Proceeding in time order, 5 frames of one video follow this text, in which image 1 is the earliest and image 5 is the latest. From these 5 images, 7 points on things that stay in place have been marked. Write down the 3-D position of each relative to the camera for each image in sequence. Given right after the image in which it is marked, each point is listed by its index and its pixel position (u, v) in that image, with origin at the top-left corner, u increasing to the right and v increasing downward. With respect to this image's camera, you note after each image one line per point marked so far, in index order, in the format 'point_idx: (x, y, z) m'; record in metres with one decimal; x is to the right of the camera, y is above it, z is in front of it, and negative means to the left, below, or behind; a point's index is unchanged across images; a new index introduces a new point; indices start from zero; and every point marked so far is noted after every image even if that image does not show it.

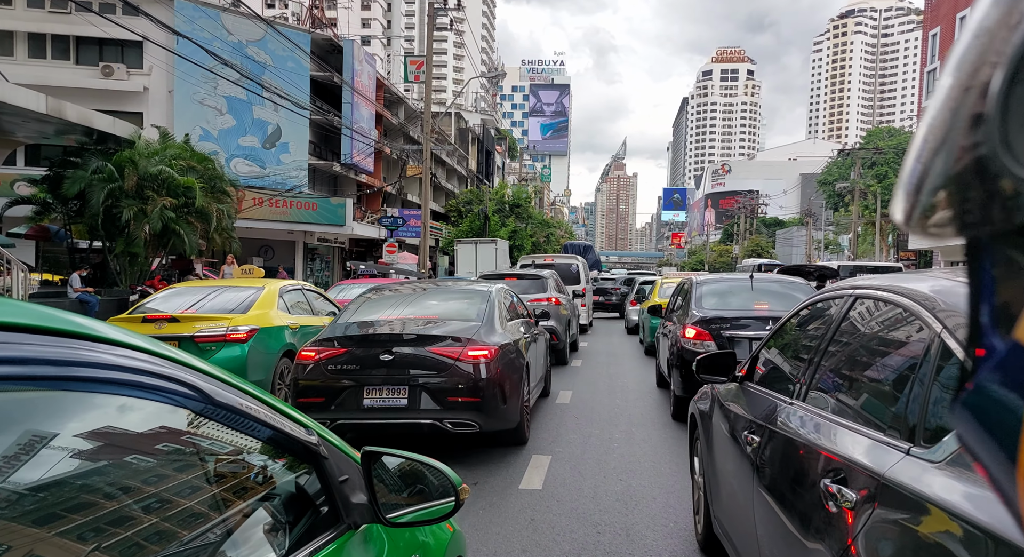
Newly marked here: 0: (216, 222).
0: (-7.3, +1.4, +16.5) m
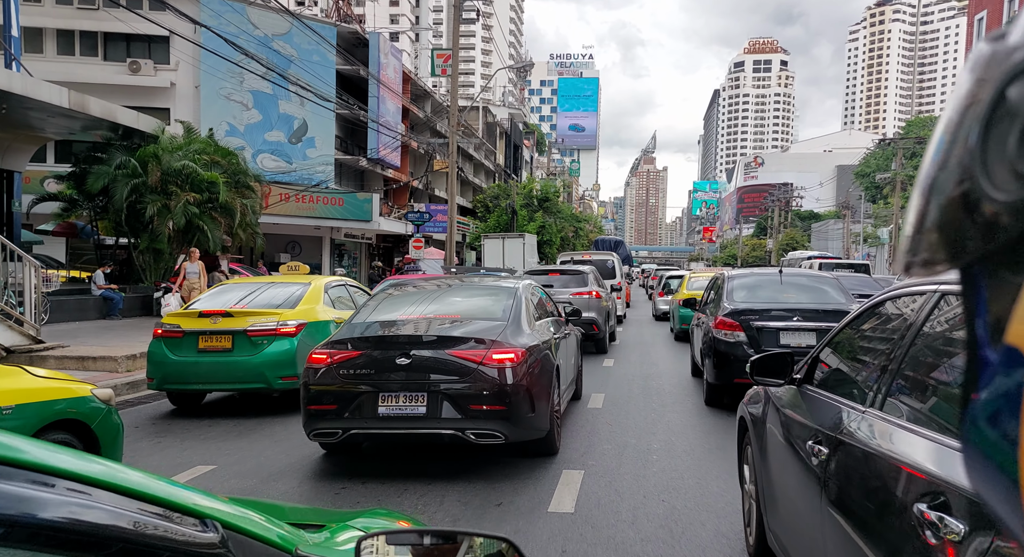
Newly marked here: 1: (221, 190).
0: (-6.6, +1.5, +16.3) m
1: (-6.5, +2.0, +15.5) m
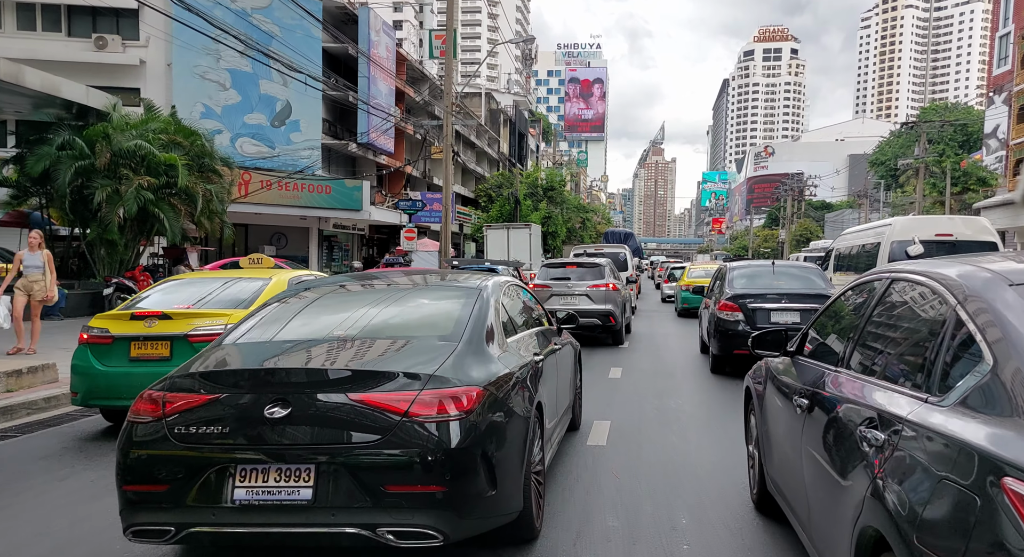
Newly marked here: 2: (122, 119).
0: (-6.7, +1.6, +14.6) m
1: (-6.7, +2.1, +13.8) m
2: (-7.9, +3.2, +13.9) m
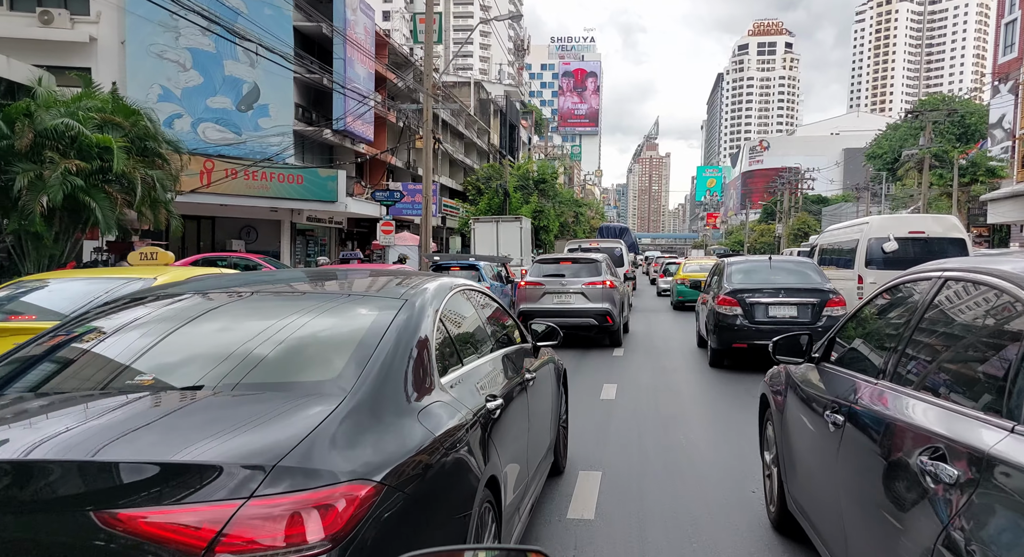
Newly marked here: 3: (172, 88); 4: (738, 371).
0: (-7.0, +1.6, +13.0) m
1: (-7.0, +2.2, +12.1) m
2: (-8.2, +3.3, +12.2) m
3: (-9.6, +5.4, +19.4) m
4: (+4.3, -1.7, +13.2) m
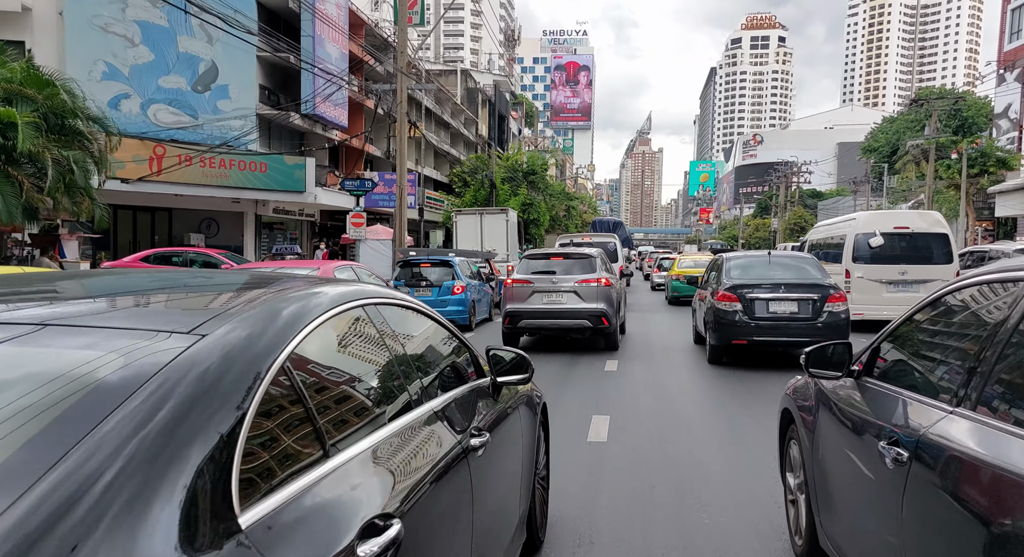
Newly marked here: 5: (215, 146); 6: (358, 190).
0: (-7.4, +1.7, +11.2) m
1: (-7.3, +2.2, +10.3) m
2: (-8.6, +3.3, +10.4) m
3: (-10.0, +5.5, +17.5) m
4: (+4.0, -1.7, +11.5) m
5: (-8.1, +3.6, +18.8) m
6: (-4.1, +2.4, +18.4) m
